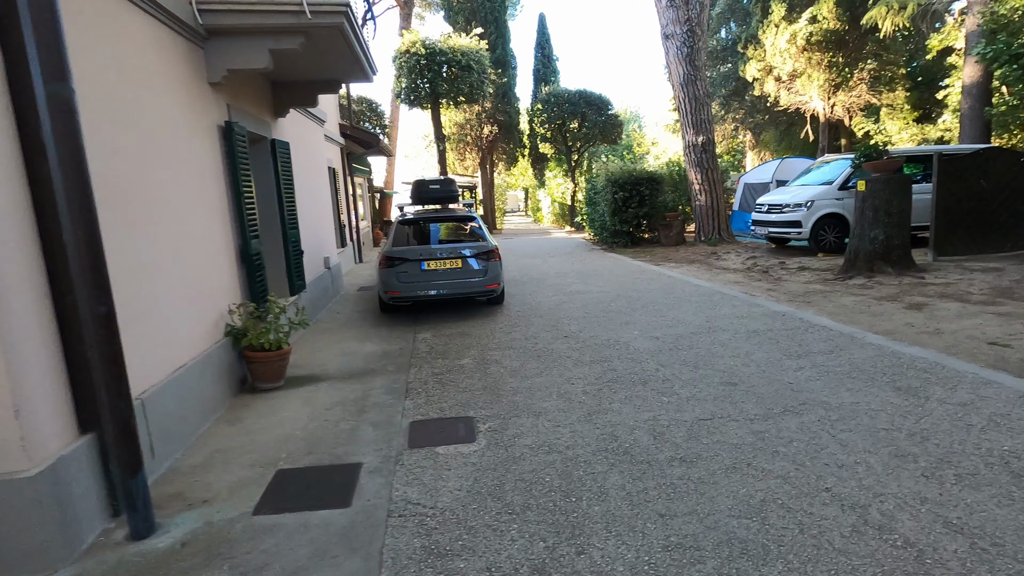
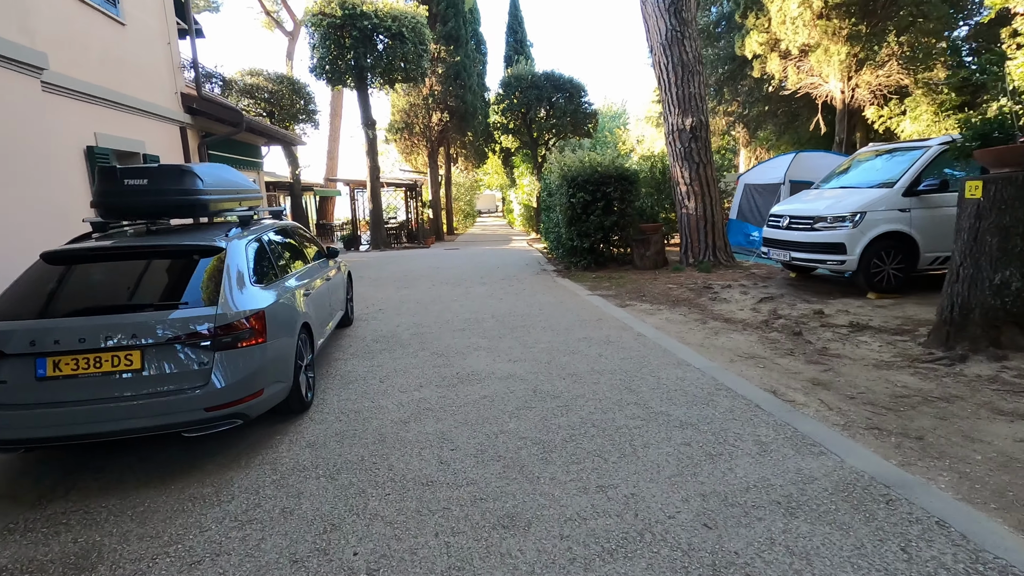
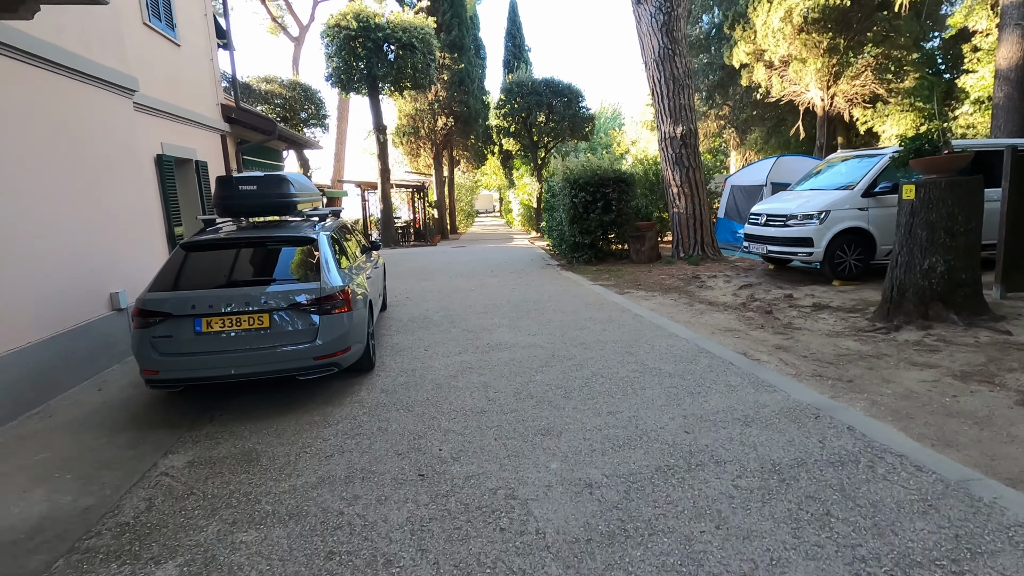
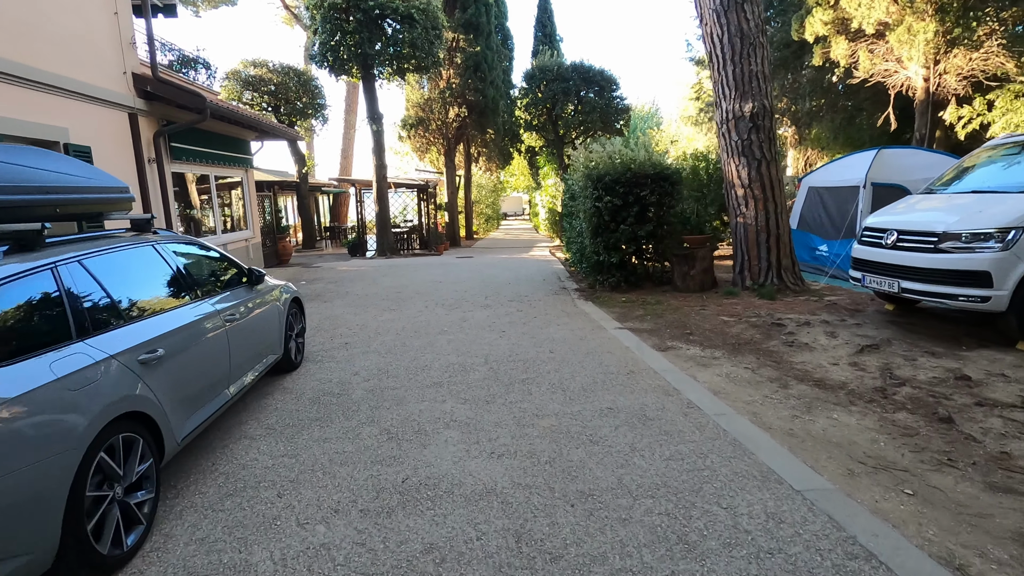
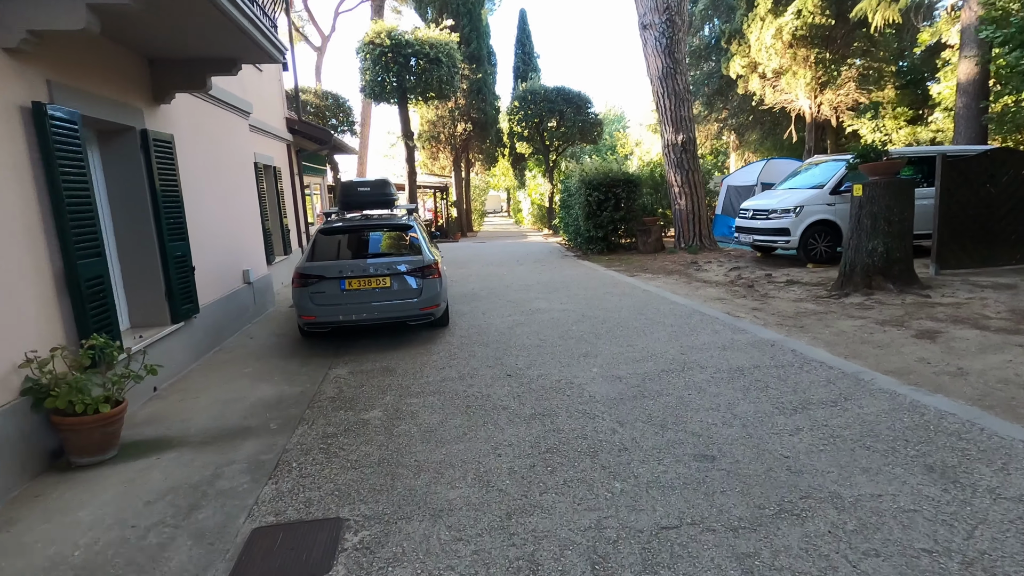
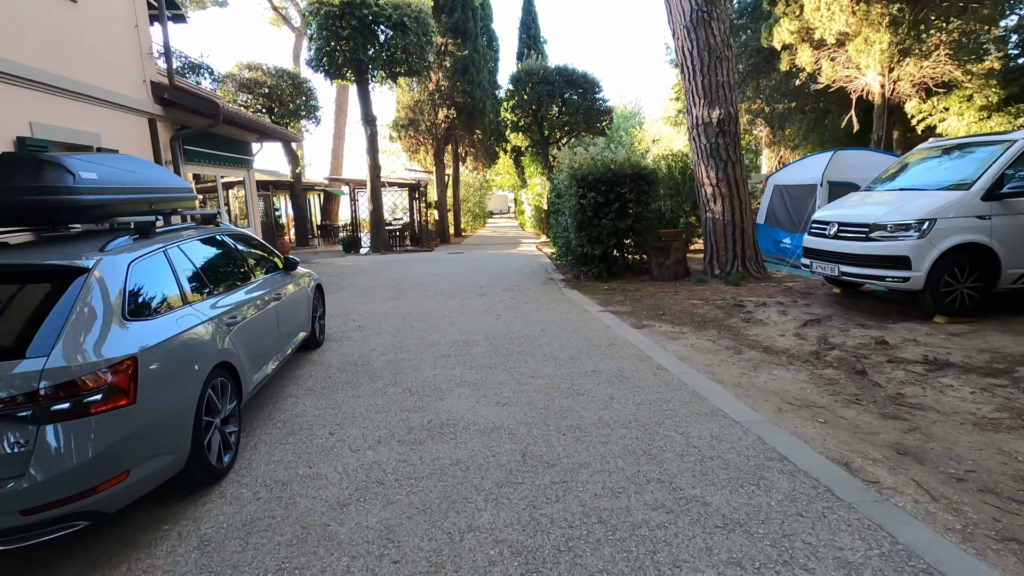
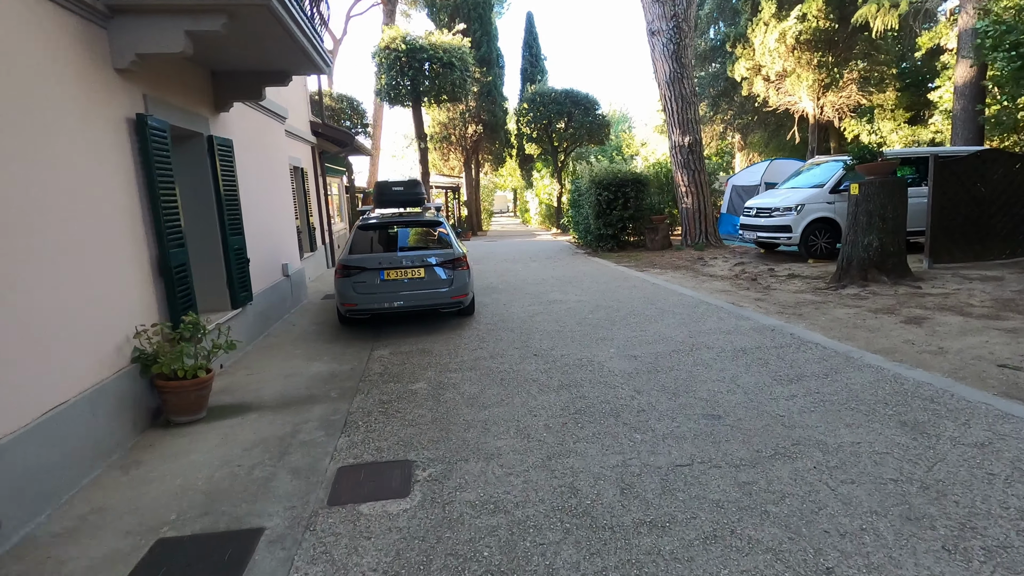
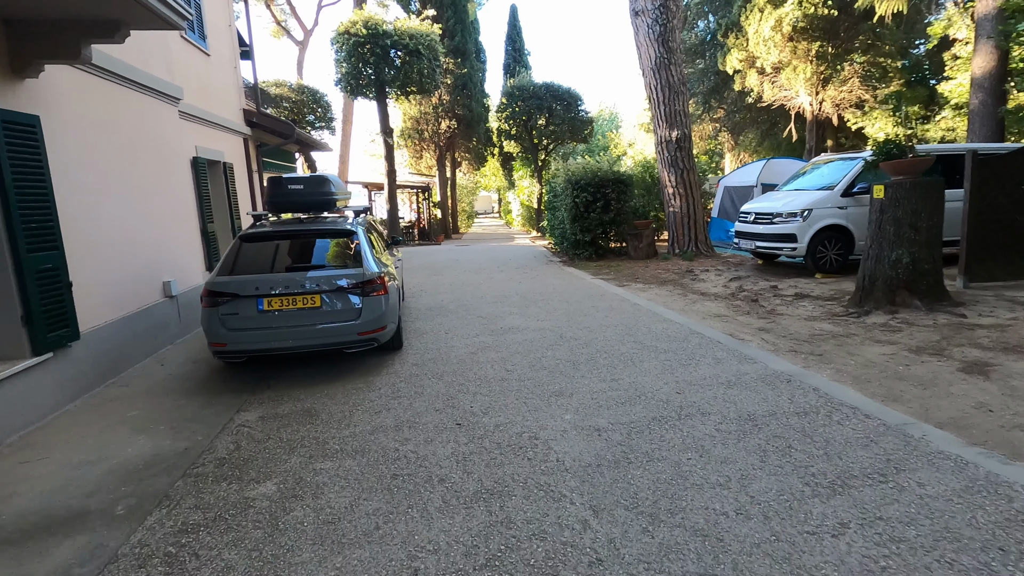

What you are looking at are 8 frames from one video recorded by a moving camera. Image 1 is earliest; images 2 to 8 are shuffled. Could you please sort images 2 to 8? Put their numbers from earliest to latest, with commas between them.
7, 5, 8, 3, 2, 6, 4
